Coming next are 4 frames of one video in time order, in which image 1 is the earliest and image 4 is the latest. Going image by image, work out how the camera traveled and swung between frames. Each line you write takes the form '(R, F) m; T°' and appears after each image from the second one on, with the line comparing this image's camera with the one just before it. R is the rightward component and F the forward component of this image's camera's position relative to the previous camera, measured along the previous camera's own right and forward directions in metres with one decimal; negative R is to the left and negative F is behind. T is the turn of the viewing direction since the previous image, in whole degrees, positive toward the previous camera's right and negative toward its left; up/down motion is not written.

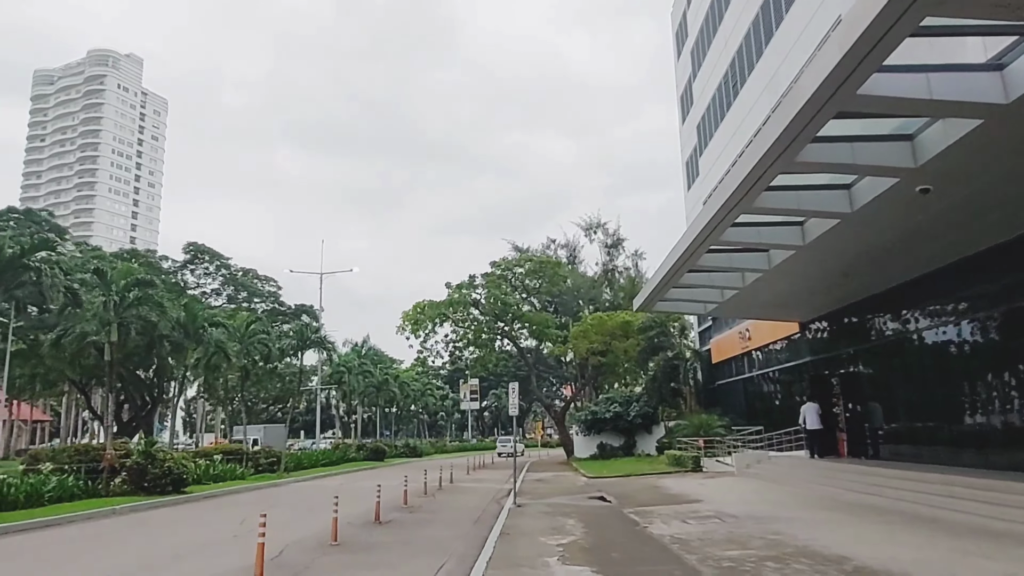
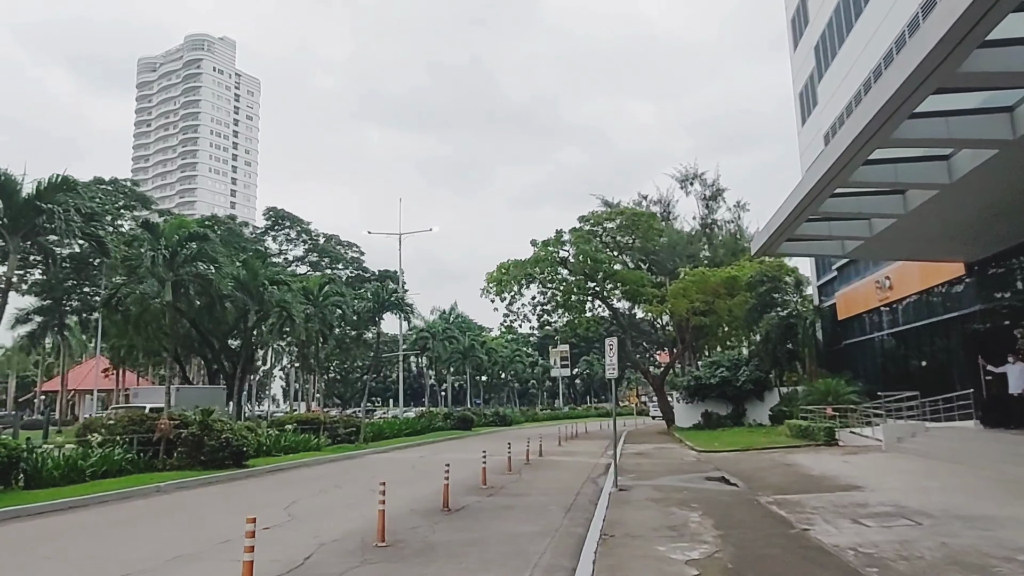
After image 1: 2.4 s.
(-0.1, +3.5) m; -7°
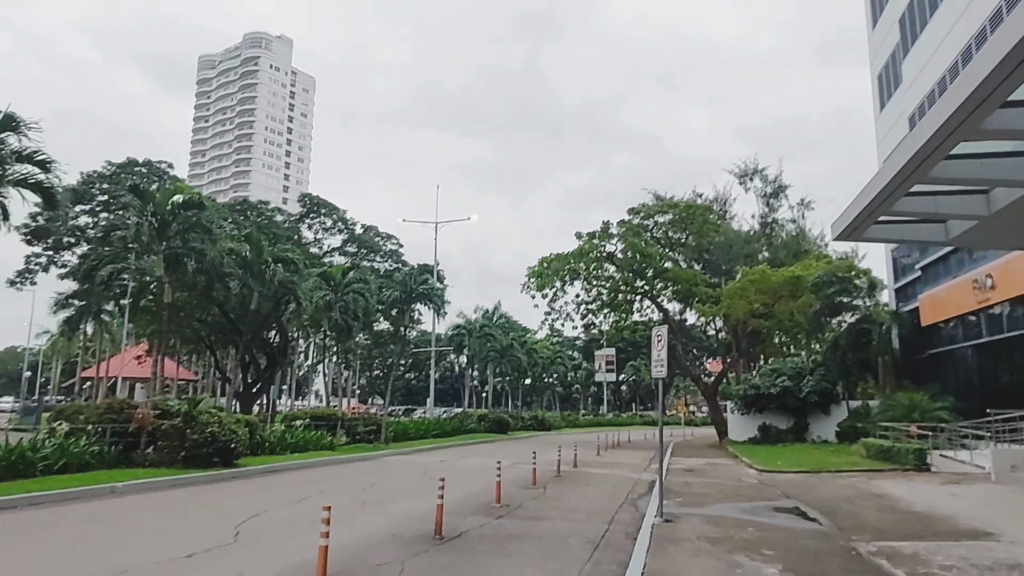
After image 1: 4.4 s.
(+0.4, +3.1) m; -4°
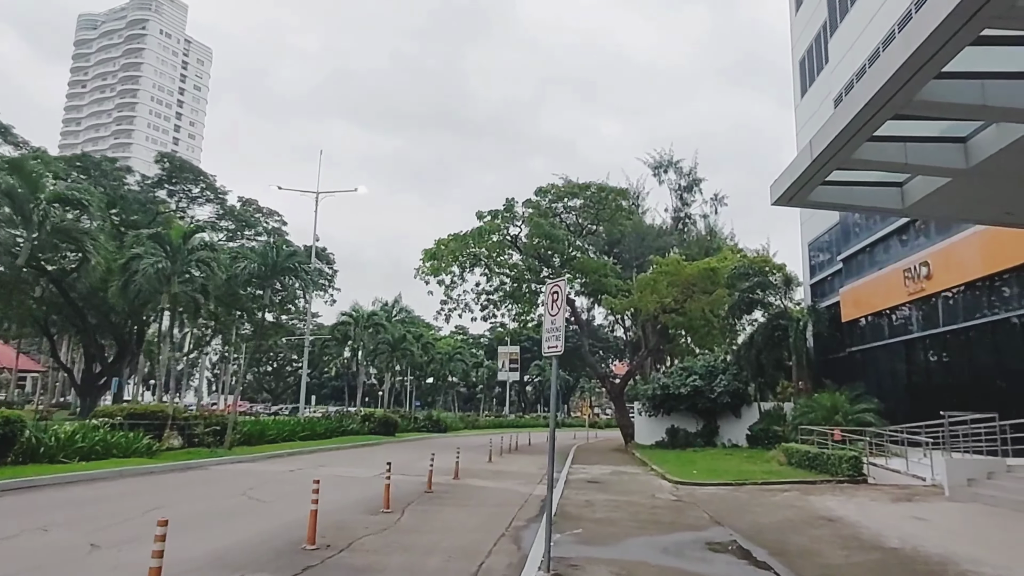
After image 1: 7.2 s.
(+1.0, +4.3) m; +7°
